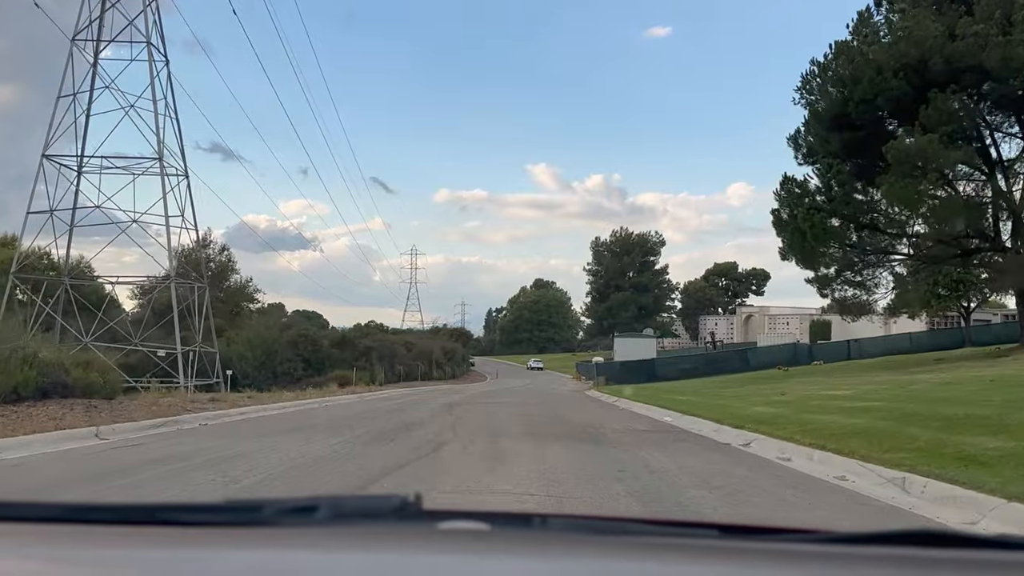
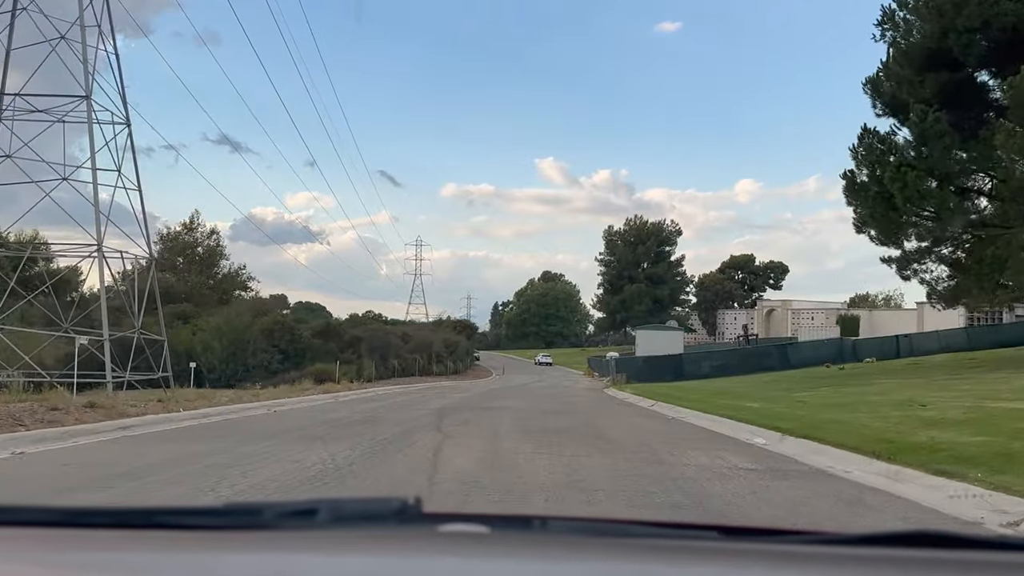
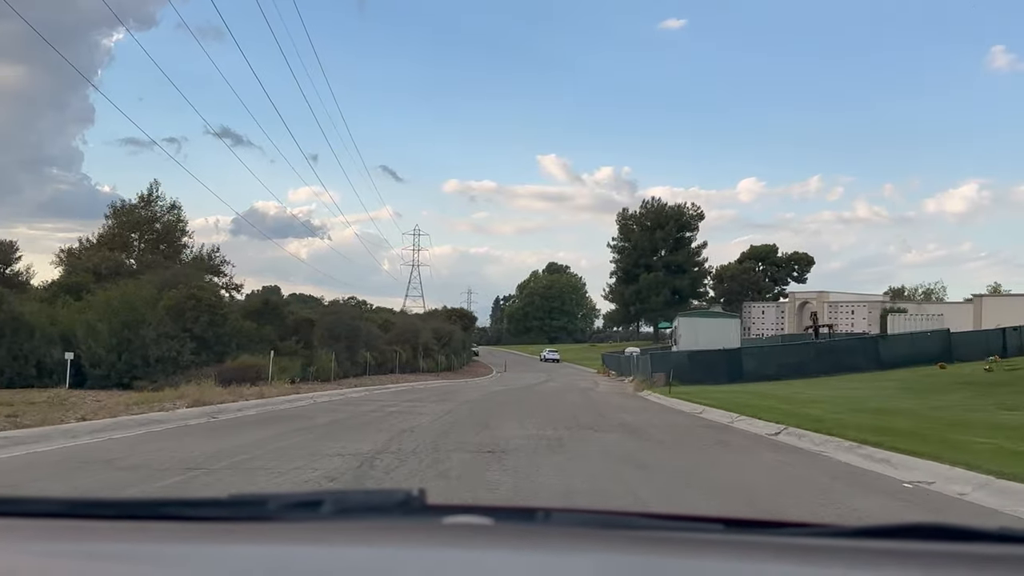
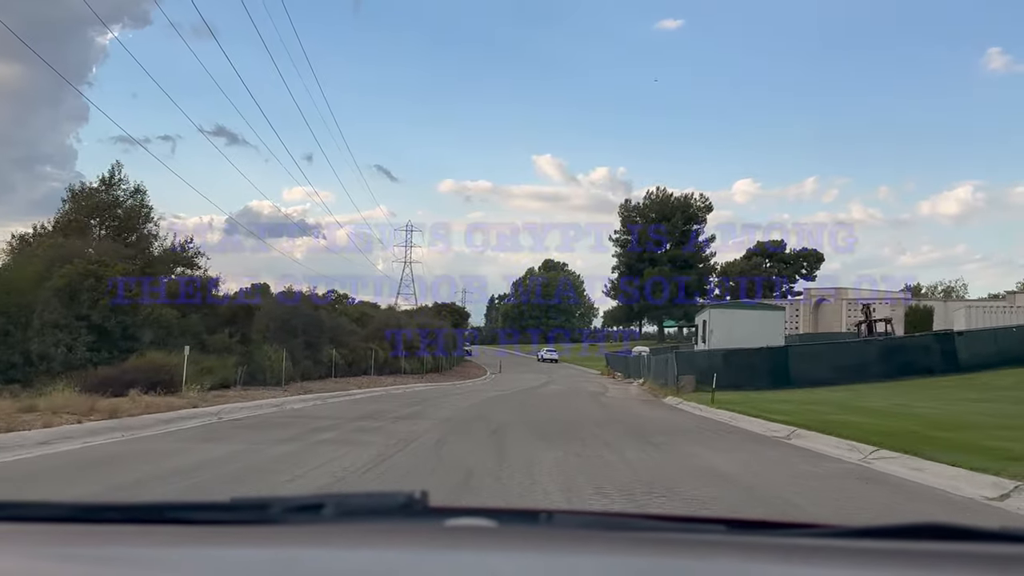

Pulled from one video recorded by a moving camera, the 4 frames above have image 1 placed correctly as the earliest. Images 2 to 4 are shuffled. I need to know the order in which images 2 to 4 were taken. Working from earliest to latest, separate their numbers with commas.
2, 3, 4
